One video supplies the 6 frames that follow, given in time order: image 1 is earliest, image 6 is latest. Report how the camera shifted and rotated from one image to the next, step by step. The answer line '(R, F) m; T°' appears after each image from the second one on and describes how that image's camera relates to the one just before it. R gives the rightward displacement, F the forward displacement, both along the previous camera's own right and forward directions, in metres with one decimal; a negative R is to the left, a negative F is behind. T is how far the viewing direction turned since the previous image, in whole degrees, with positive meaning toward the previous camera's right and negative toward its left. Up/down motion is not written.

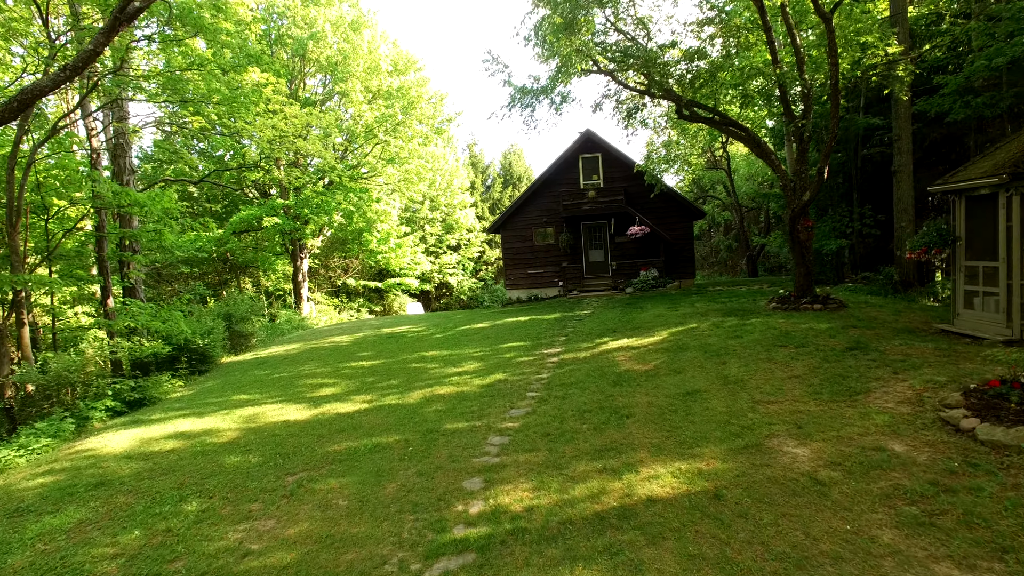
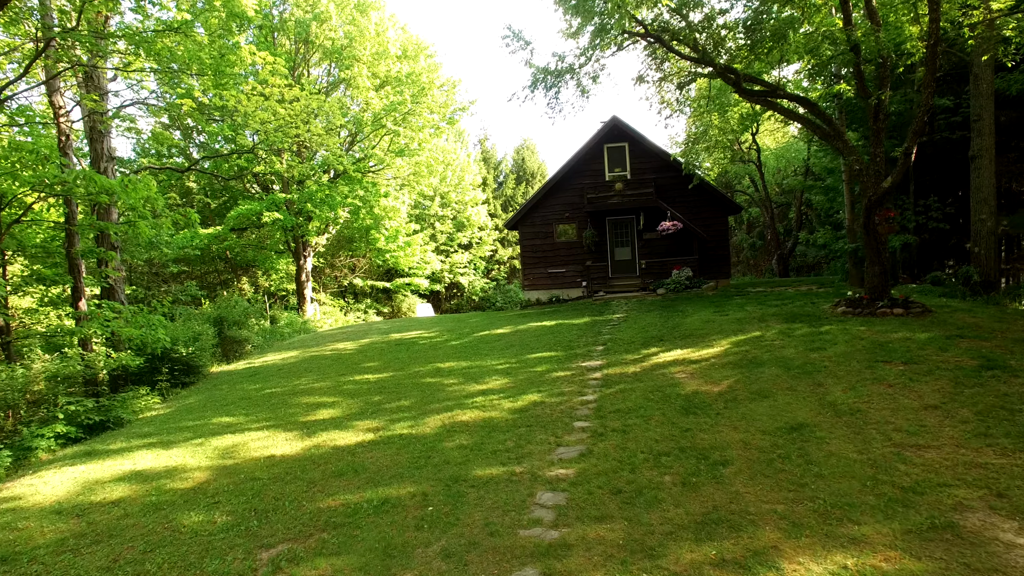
(-0.3, +1.4) m; -1°
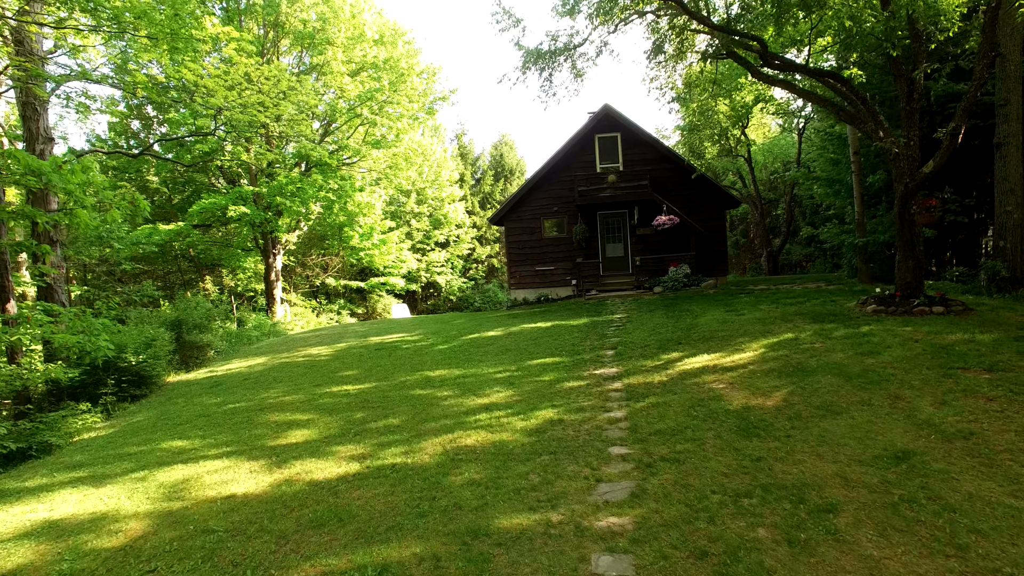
(-0.3, +1.1) m; +2°
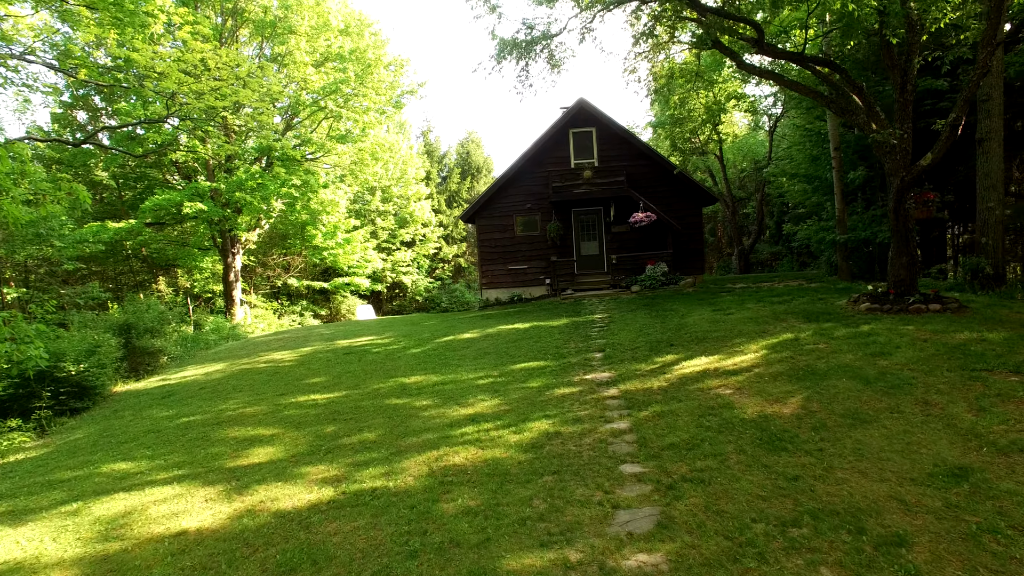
(-0.2, +0.6) m; +3°
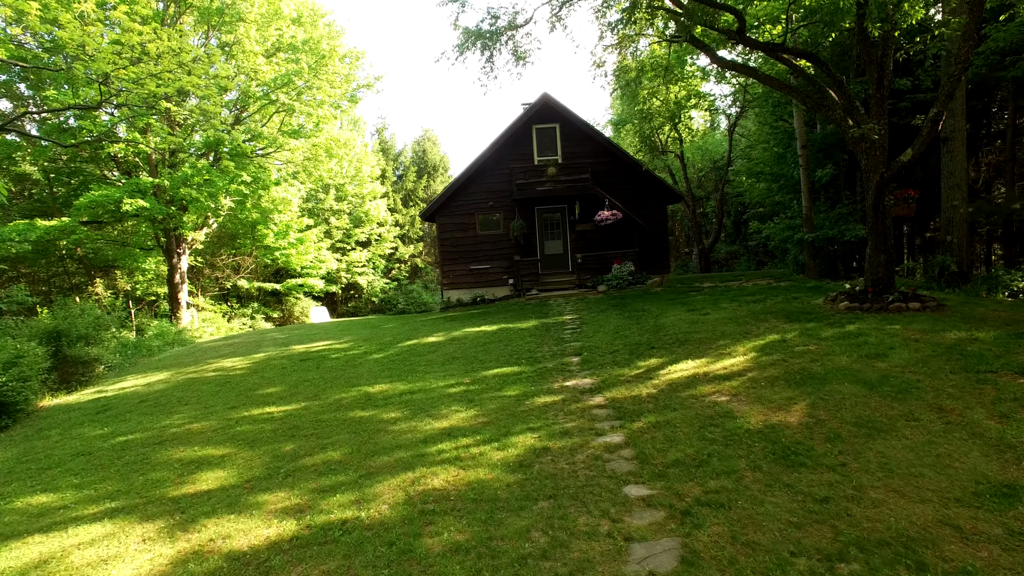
(-0.2, +0.5) m; +4°
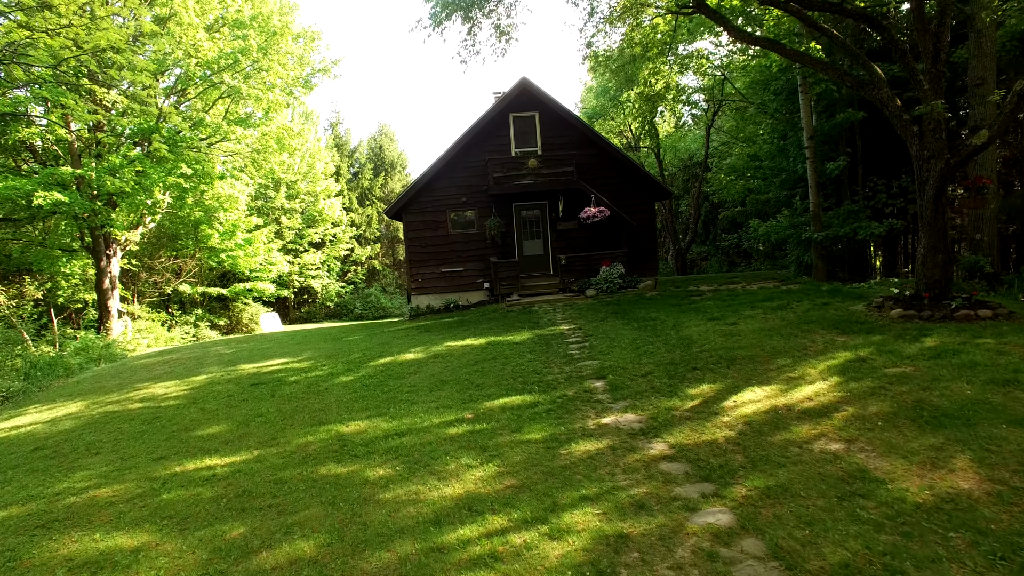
(-0.5, +1.5) m; +4°
